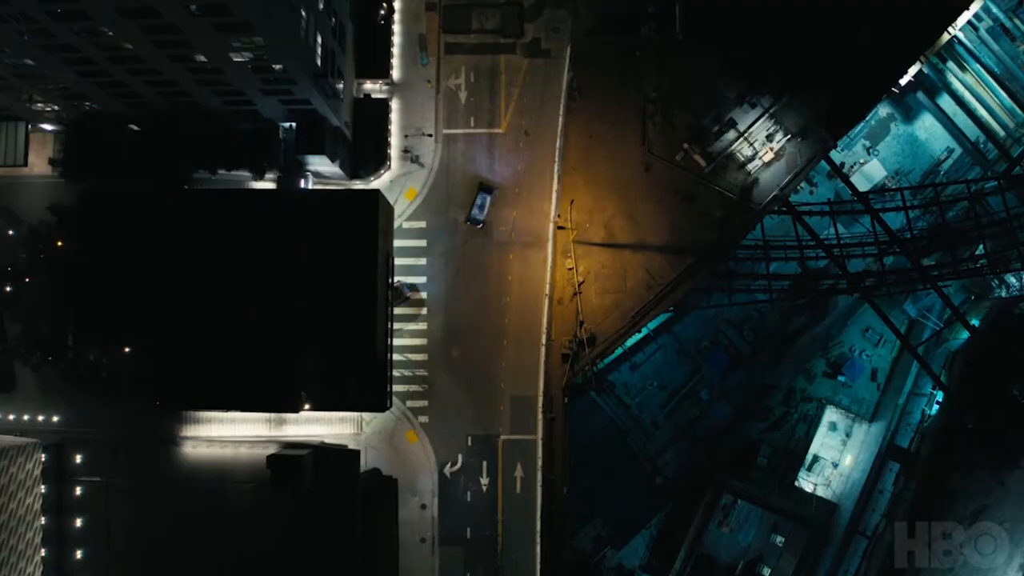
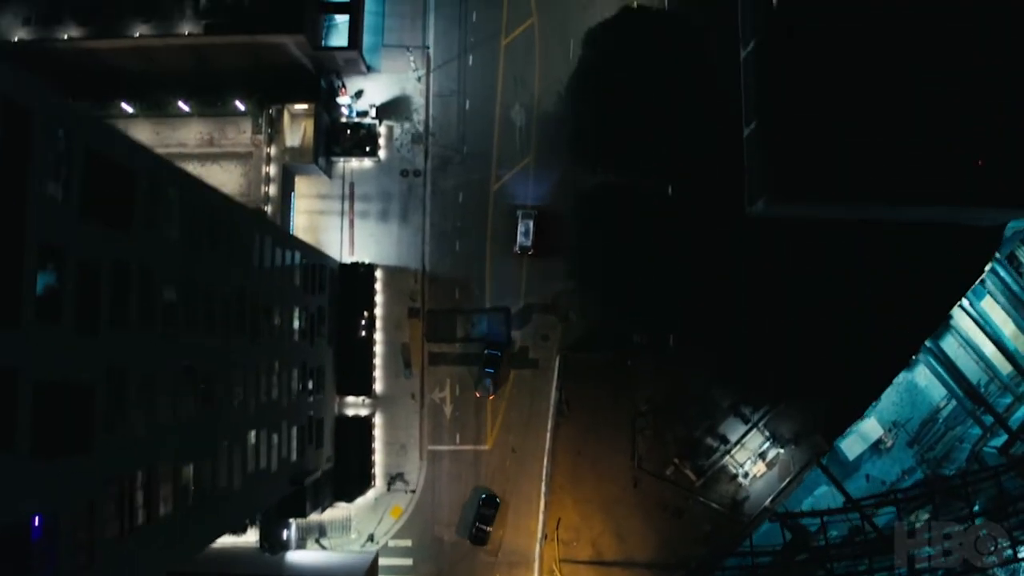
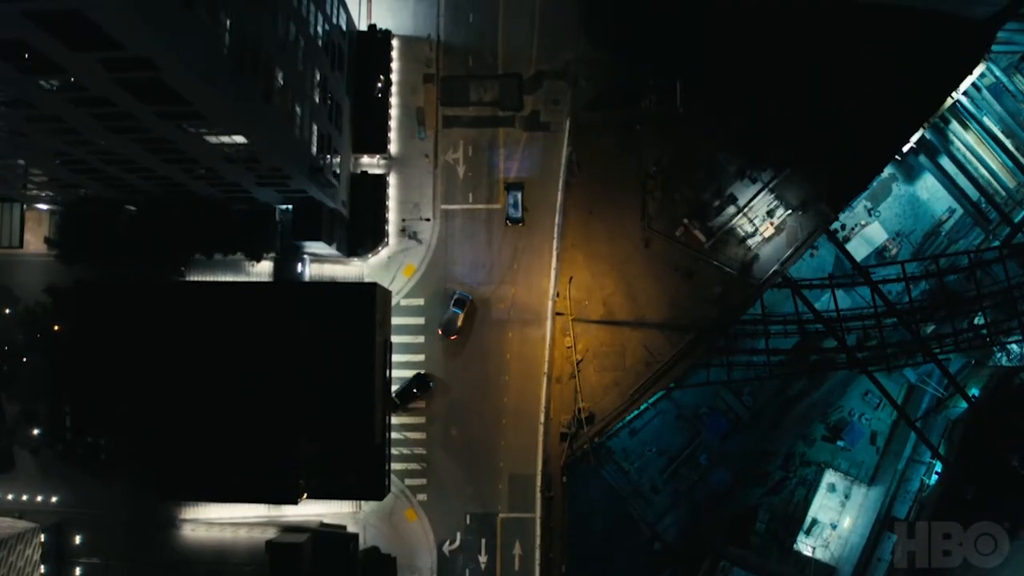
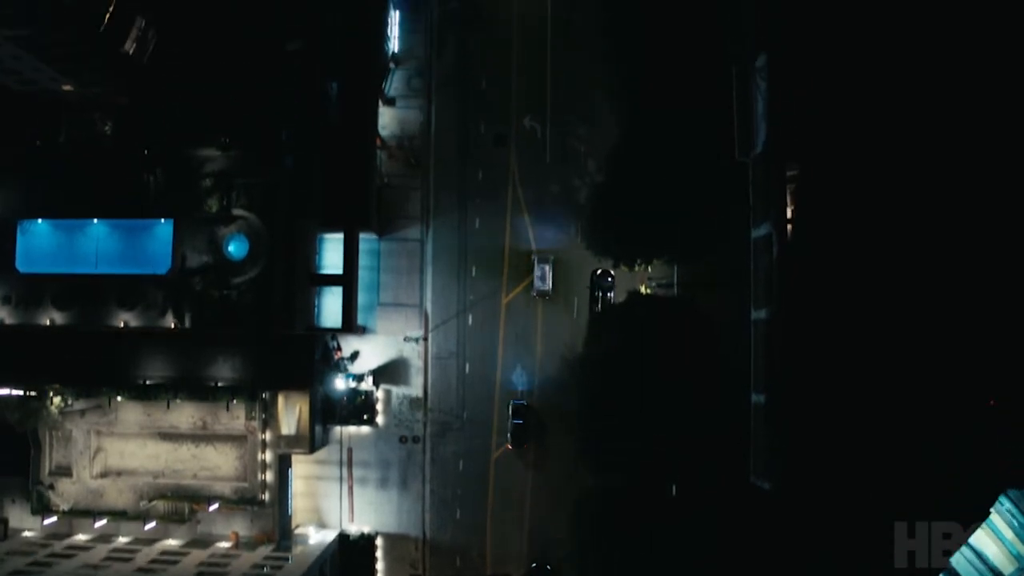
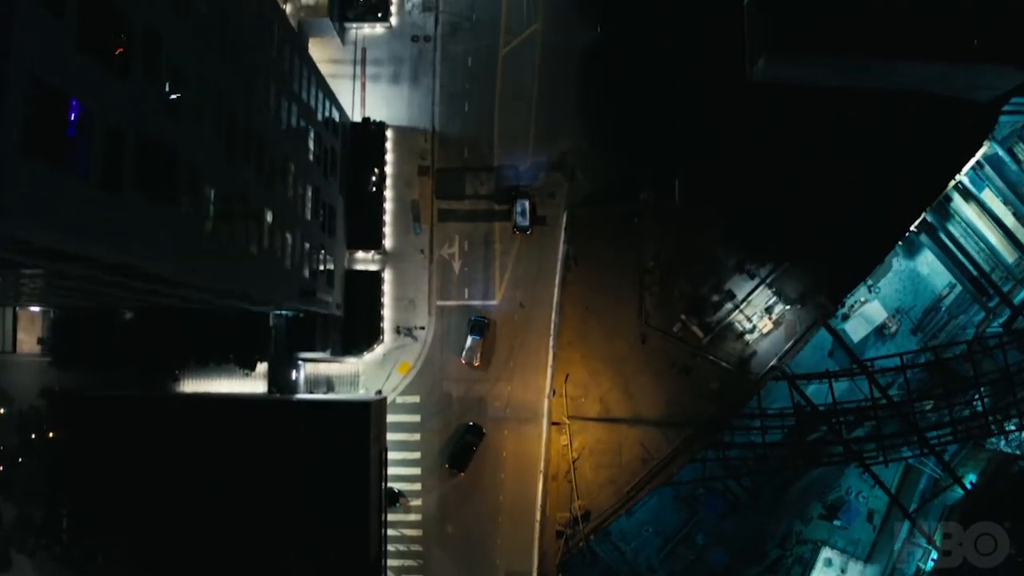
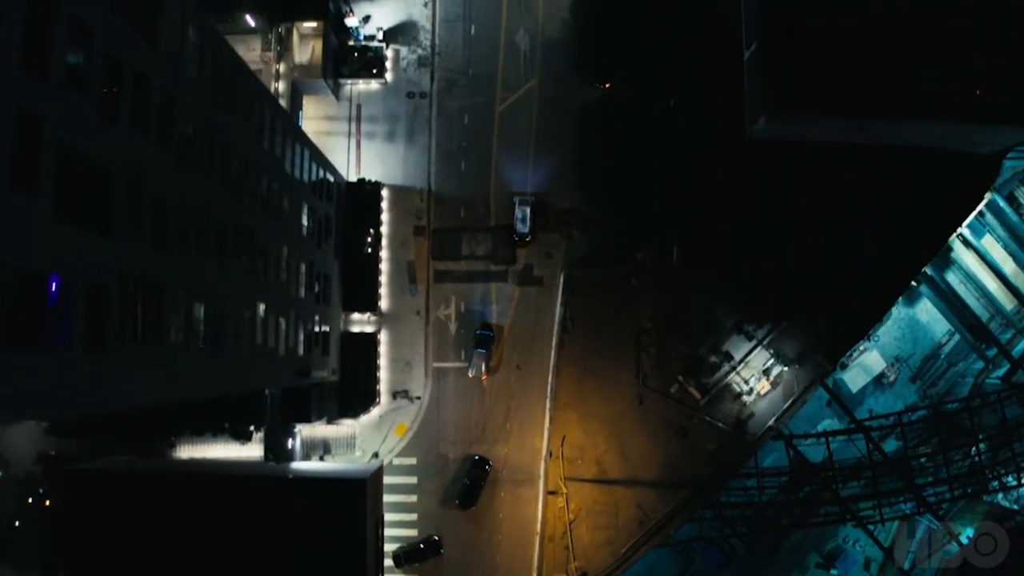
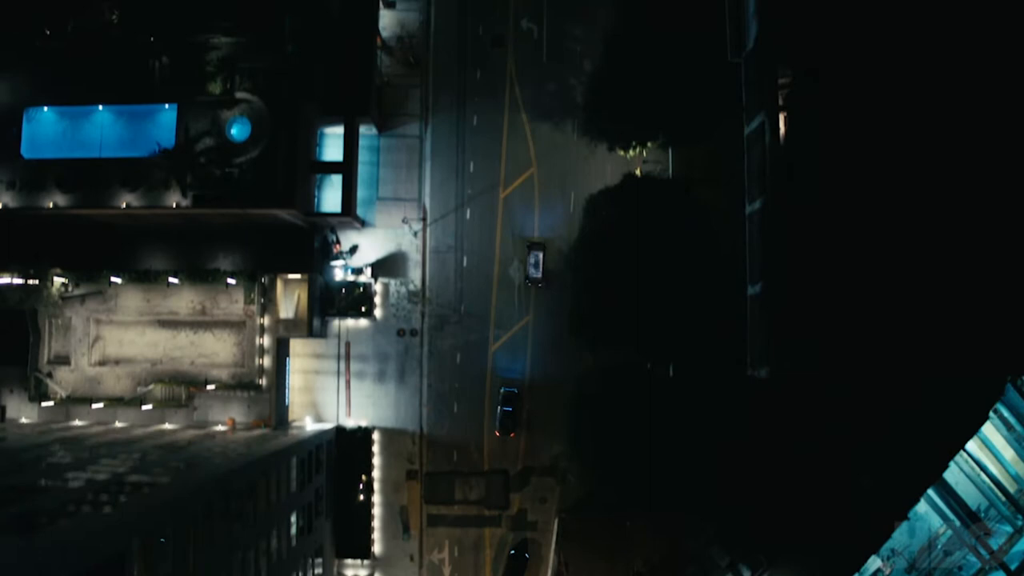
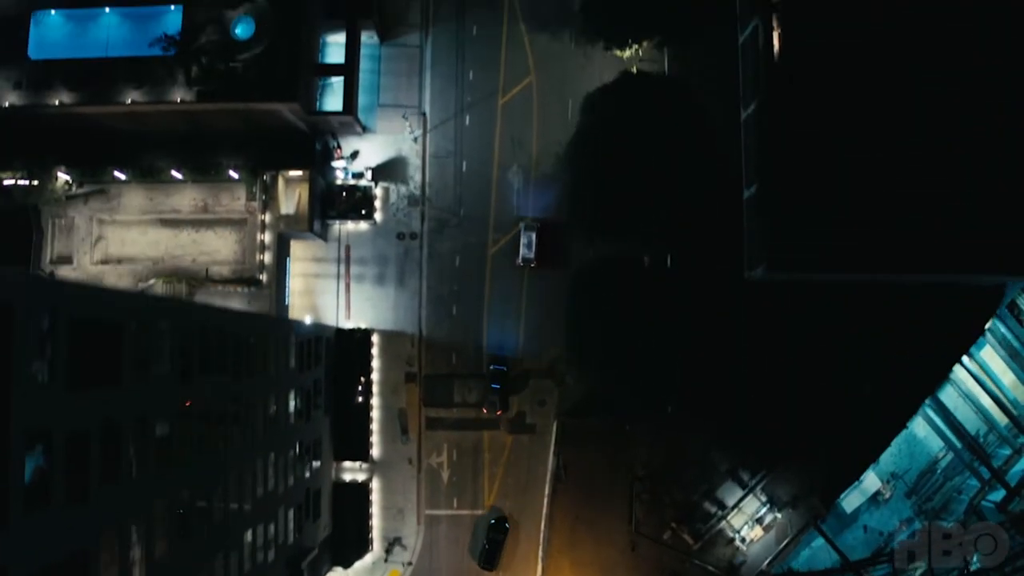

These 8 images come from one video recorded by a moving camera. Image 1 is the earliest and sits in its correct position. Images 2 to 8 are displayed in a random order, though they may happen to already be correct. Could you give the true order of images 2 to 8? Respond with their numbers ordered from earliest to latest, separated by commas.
3, 5, 6, 2, 8, 7, 4
